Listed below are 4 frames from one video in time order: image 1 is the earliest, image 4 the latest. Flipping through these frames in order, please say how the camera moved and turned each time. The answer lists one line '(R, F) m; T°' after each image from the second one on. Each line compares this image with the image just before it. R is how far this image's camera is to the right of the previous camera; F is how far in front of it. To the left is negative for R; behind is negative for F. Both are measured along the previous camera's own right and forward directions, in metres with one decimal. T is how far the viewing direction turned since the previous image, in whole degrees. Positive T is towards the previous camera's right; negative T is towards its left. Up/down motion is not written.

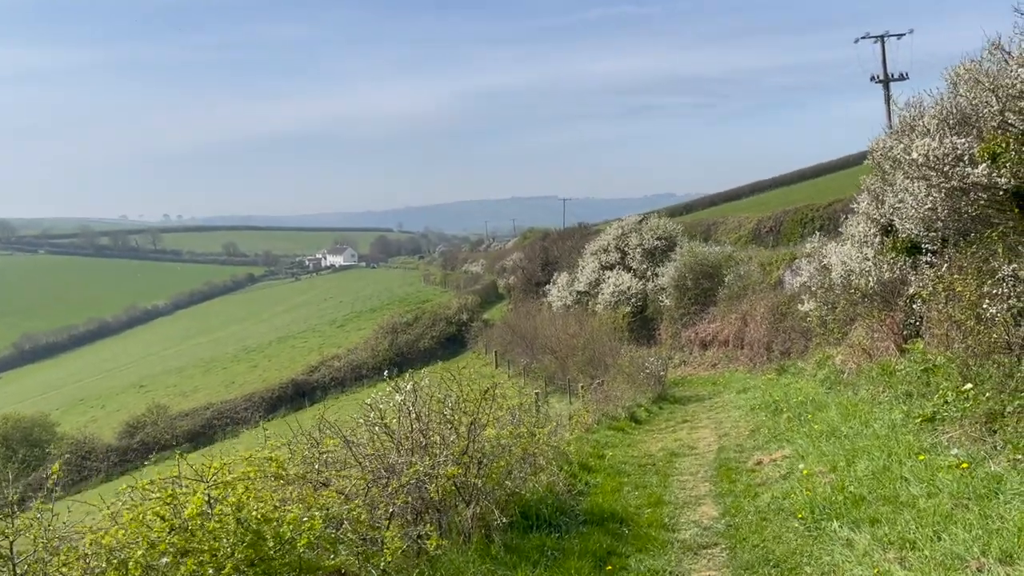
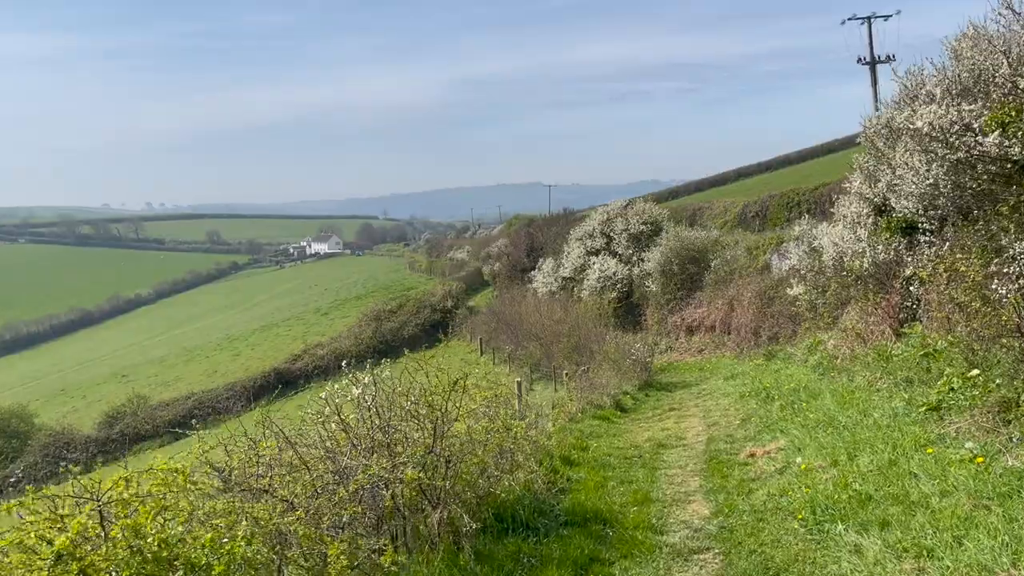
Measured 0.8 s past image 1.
(+0.1, +0.6) m; +1°
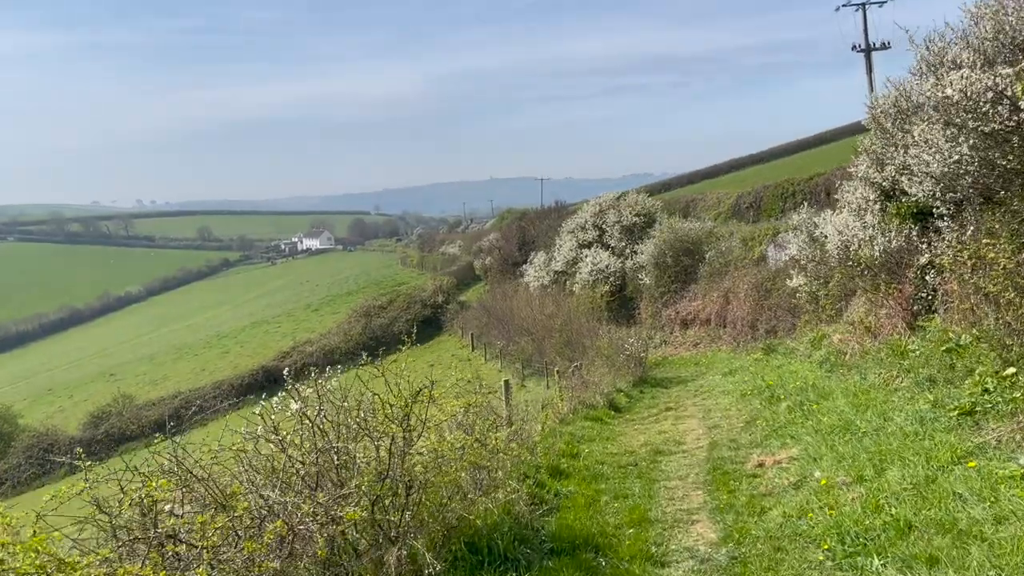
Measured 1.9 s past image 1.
(+0.2, +0.9) m; +1°
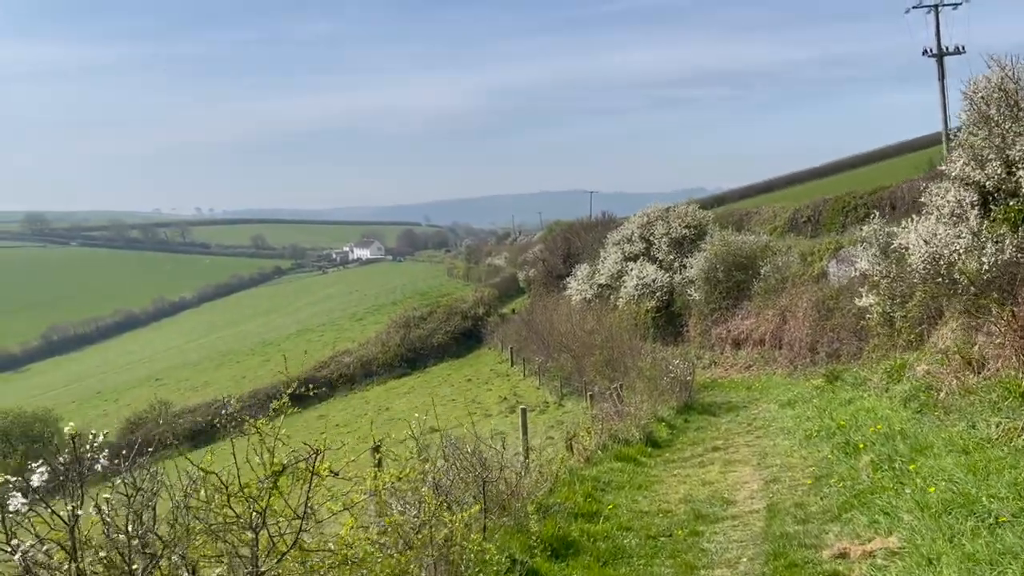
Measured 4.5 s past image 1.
(+0.5, +1.8) m; -4°
